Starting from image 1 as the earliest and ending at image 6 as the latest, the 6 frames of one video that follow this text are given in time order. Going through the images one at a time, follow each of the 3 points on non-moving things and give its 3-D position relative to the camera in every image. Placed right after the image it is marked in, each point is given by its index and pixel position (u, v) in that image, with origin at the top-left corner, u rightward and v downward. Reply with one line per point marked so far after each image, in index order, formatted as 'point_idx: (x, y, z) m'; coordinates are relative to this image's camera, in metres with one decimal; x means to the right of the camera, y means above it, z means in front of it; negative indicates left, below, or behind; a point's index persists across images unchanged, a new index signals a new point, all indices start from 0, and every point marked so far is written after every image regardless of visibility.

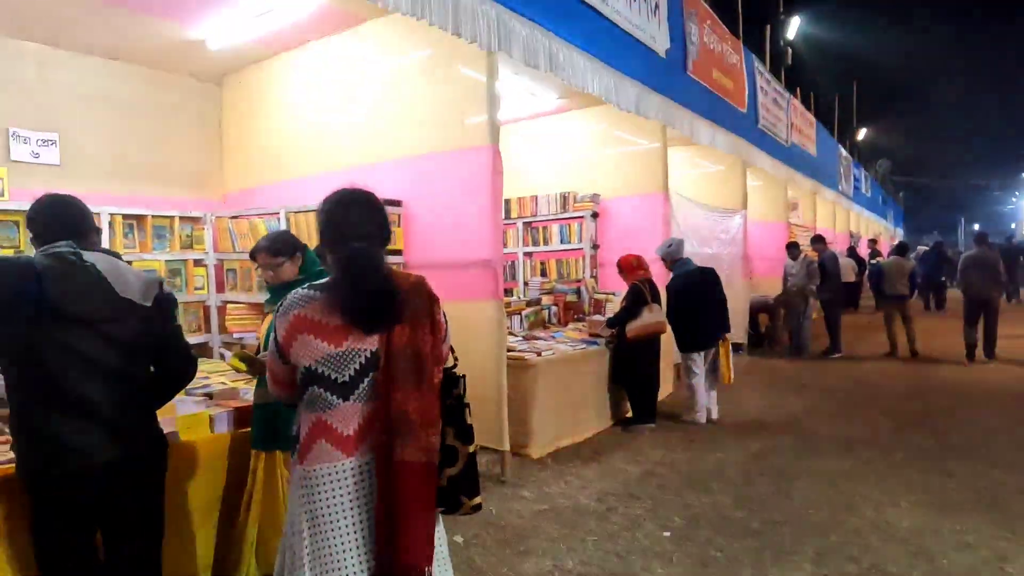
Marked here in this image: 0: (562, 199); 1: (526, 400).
0: (+0.5, +0.9, +6.7) m
1: (+0.1, -0.8, +4.5) m
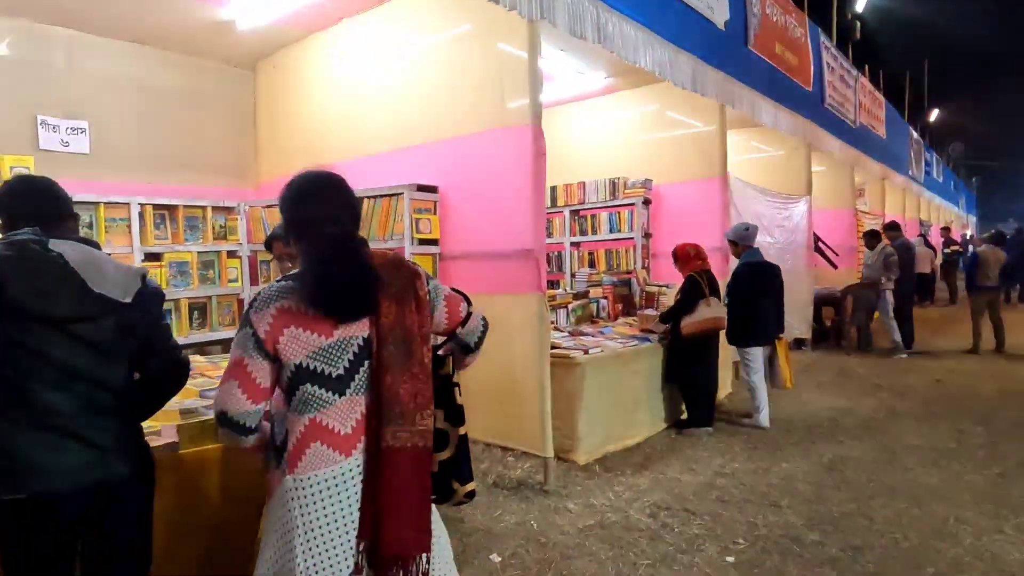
0: (+1.0, +1.0, +6.3) m
1: (+0.4, -0.7, +4.1) m
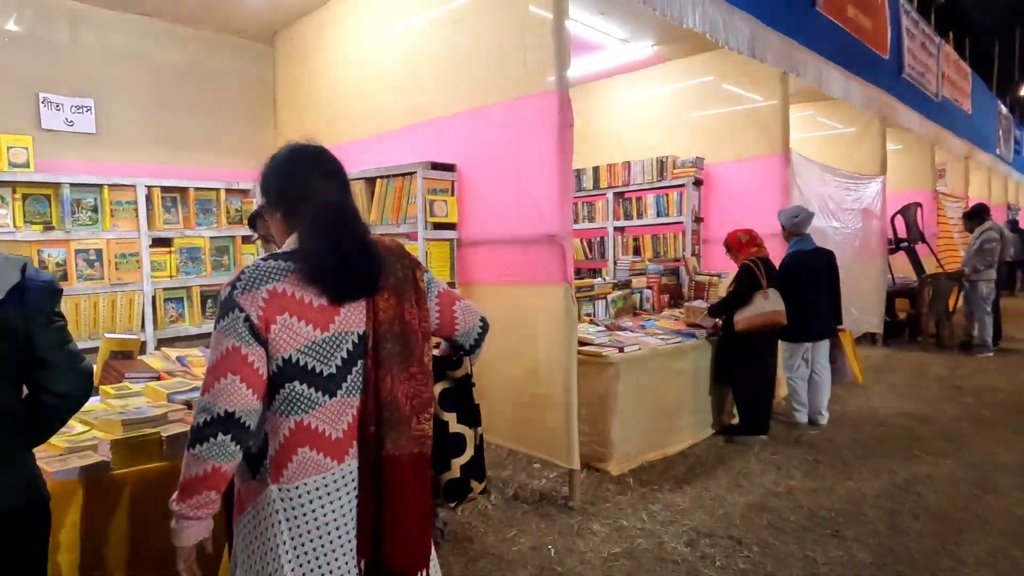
0: (+1.3, +1.1, +5.8) m
1: (+0.5, -0.7, +3.7) m
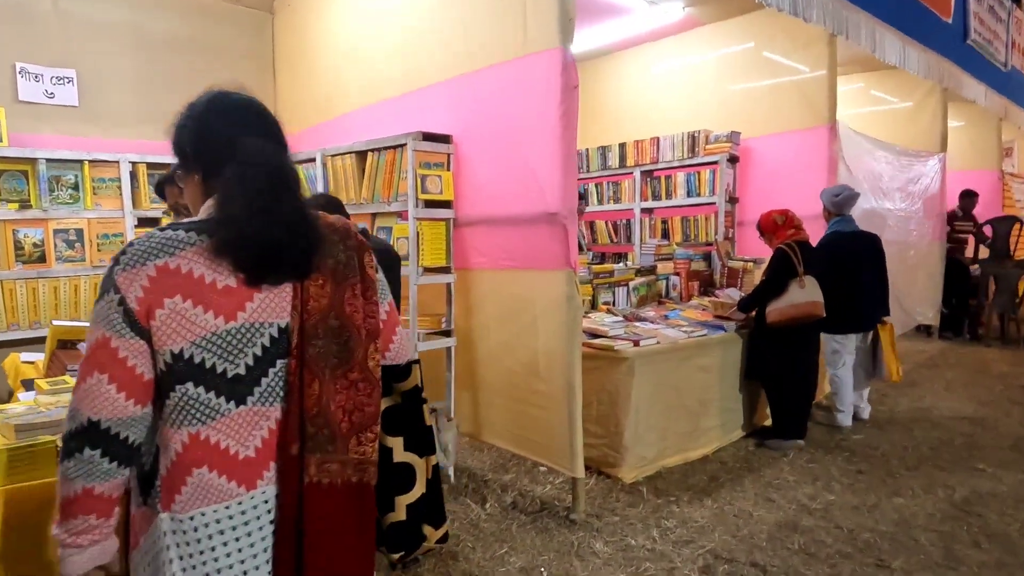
0: (+1.4, +1.2, +5.3) m
1: (+0.5, -0.6, +3.3) m
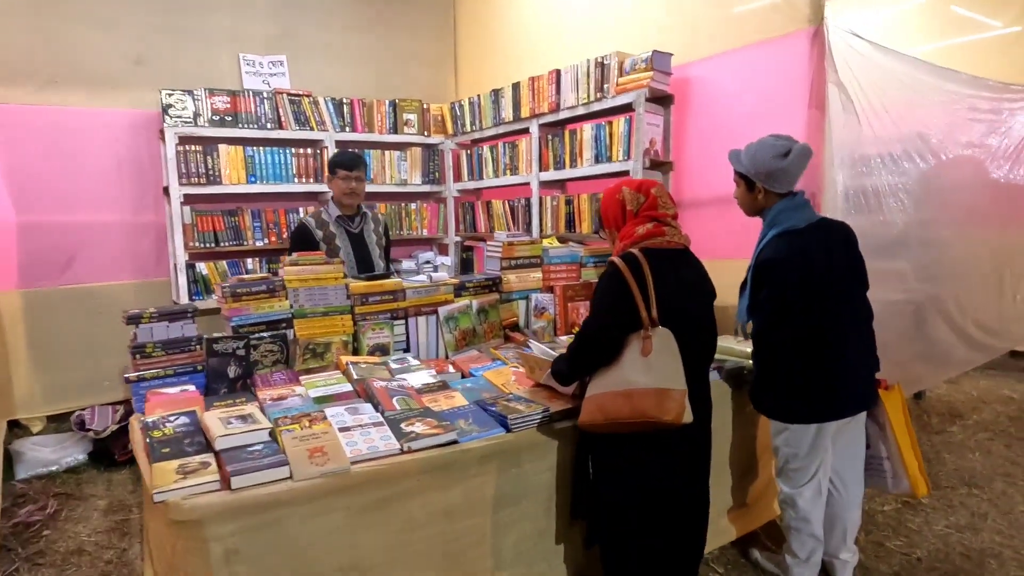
0: (+0.4, +1.1, +3.3) m
1: (-0.8, -0.8, +1.5) m
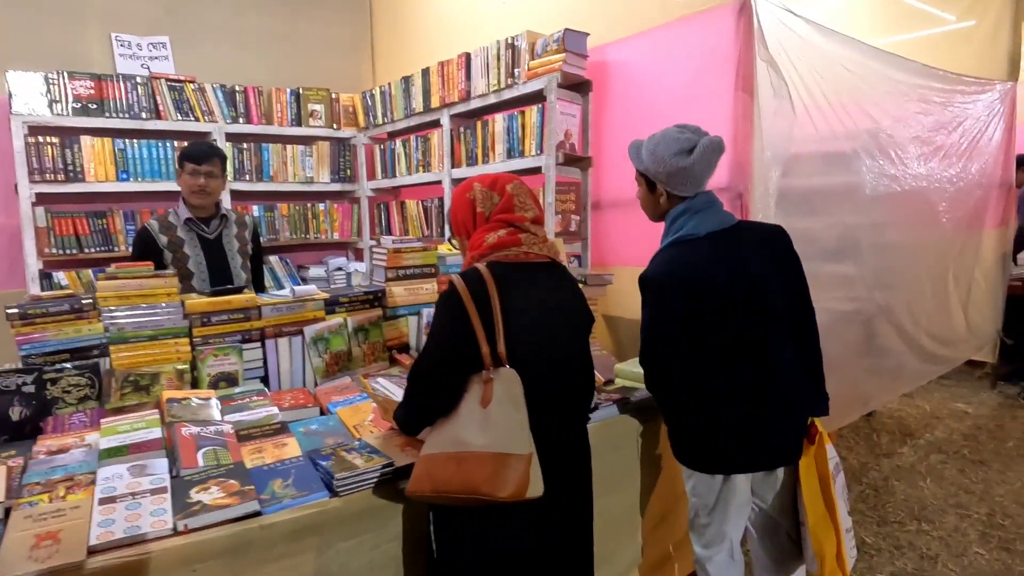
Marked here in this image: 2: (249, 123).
0: (0.0, +1.0, +2.9) m
1: (-1.1, -0.8, +1.1) m
2: (-1.5, +0.9, +3.7) m
